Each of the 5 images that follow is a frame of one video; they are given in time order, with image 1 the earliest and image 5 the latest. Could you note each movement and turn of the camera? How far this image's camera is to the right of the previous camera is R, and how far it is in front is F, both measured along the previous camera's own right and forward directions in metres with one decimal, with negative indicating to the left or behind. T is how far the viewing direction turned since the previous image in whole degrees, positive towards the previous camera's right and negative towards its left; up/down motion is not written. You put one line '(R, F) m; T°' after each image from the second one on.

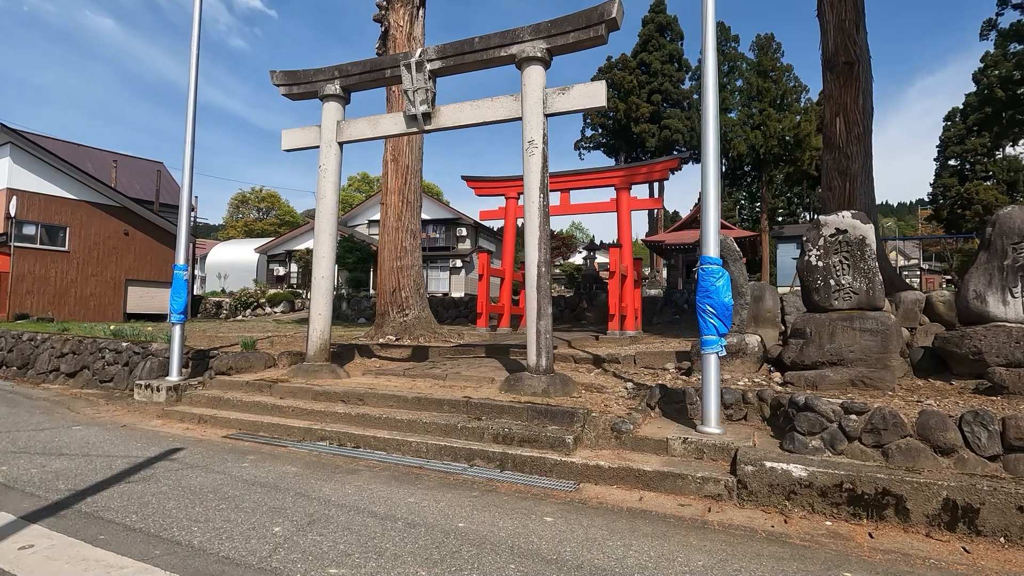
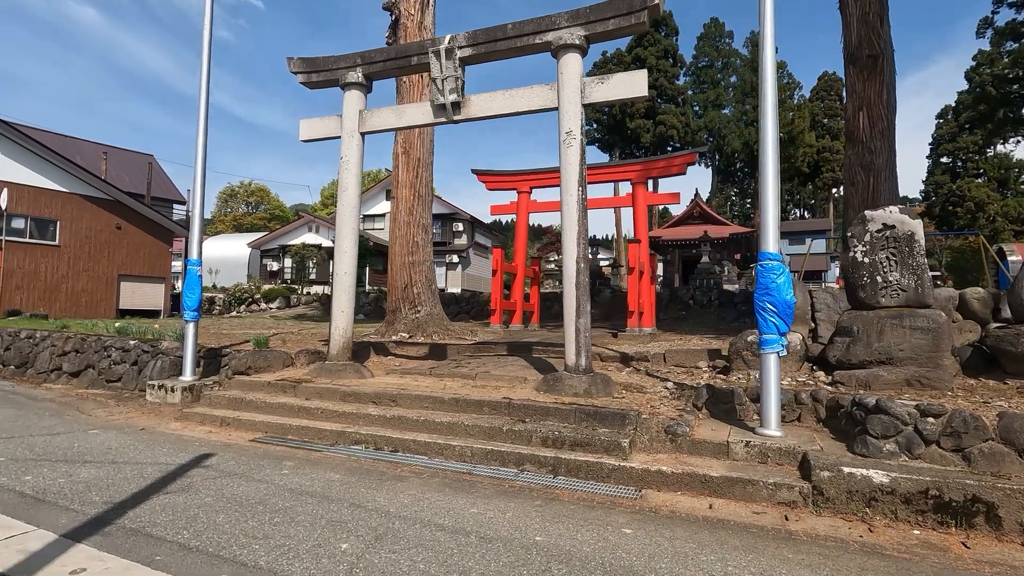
(-0.5, +0.2) m; +1°
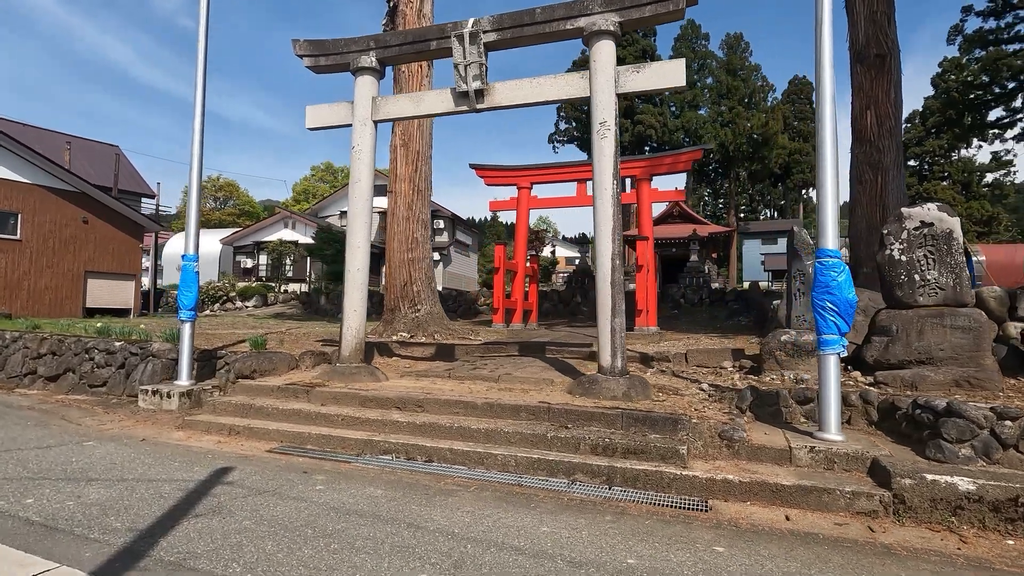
(-0.6, +0.3) m; +3°
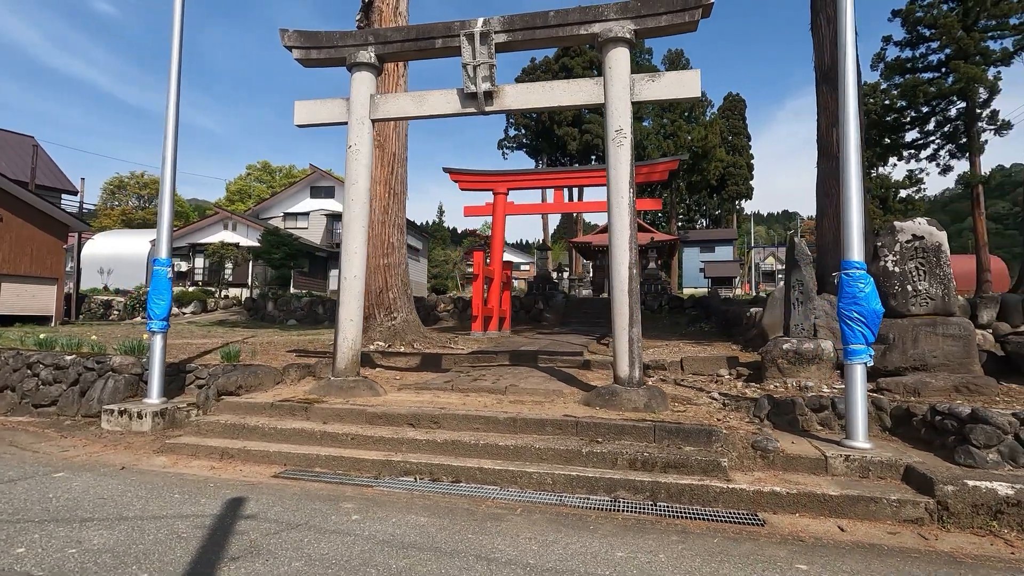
(-0.7, +0.2) m; +7°
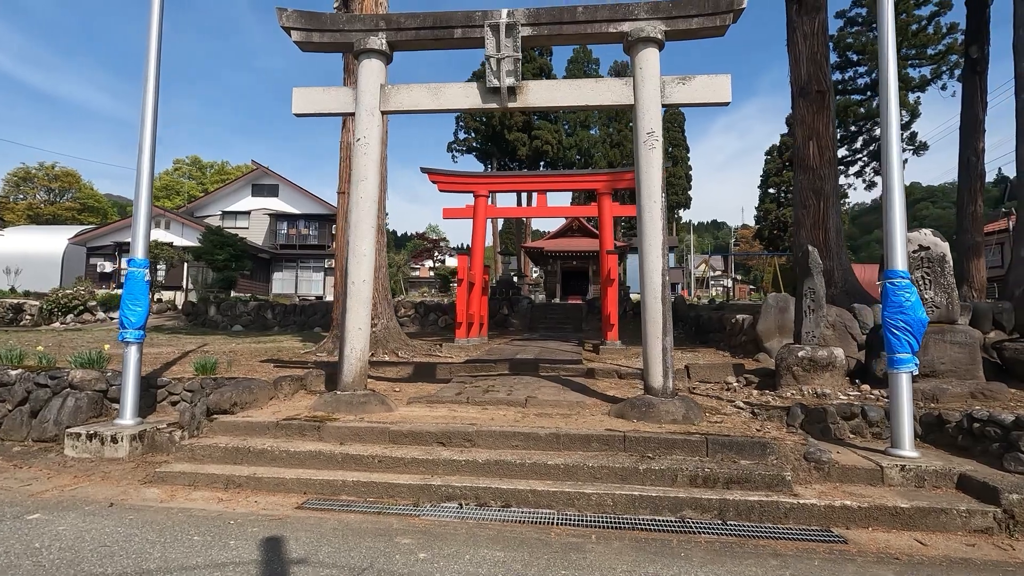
(-0.9, +0.4) m; +7°
